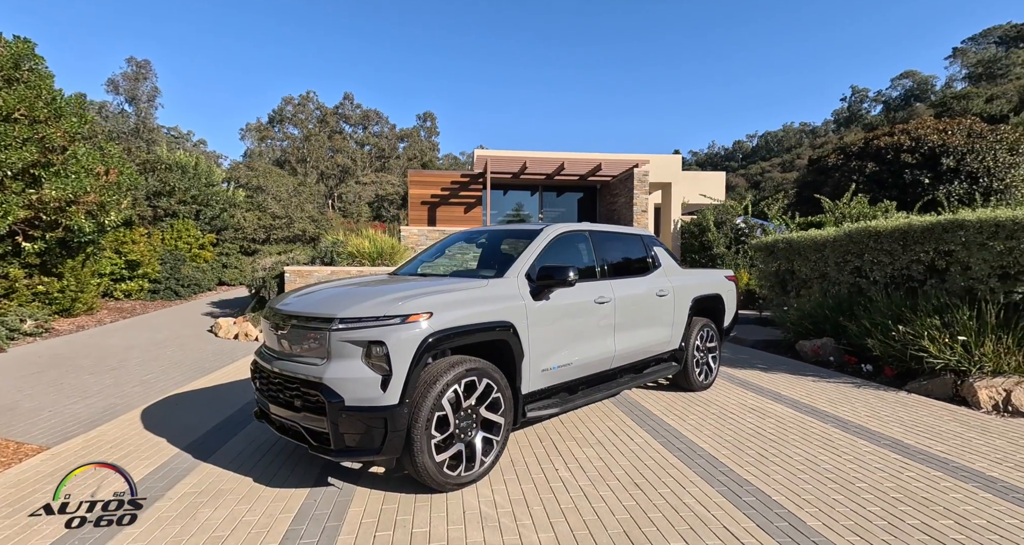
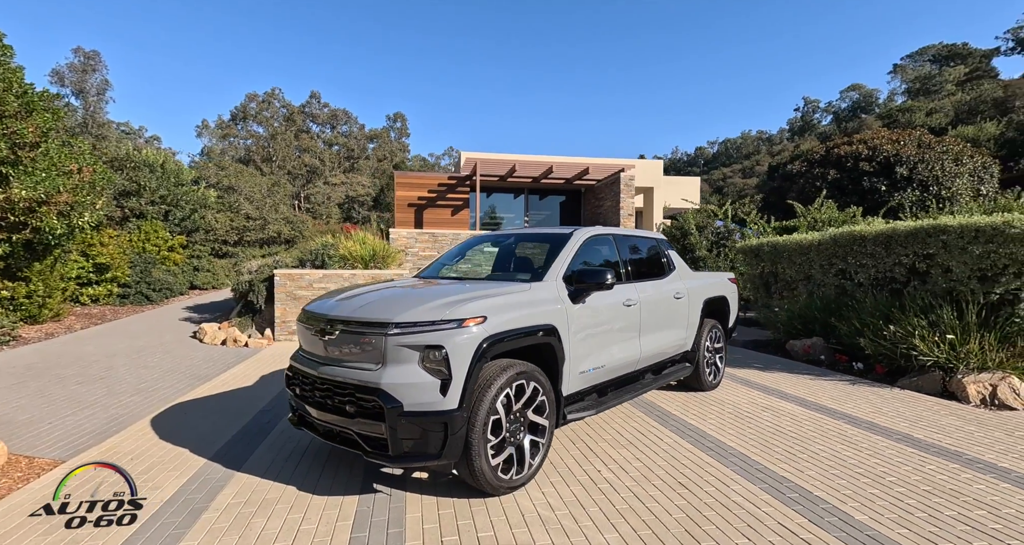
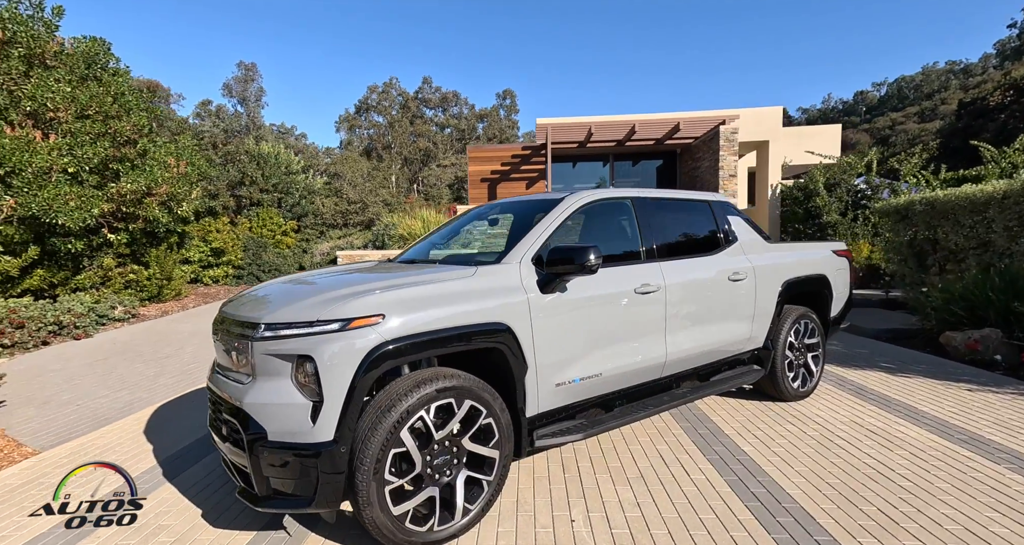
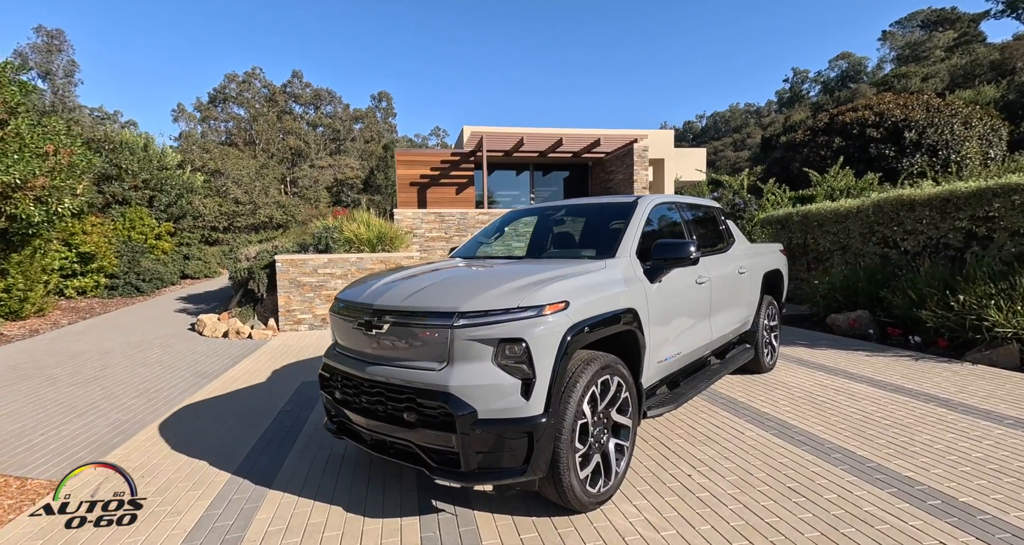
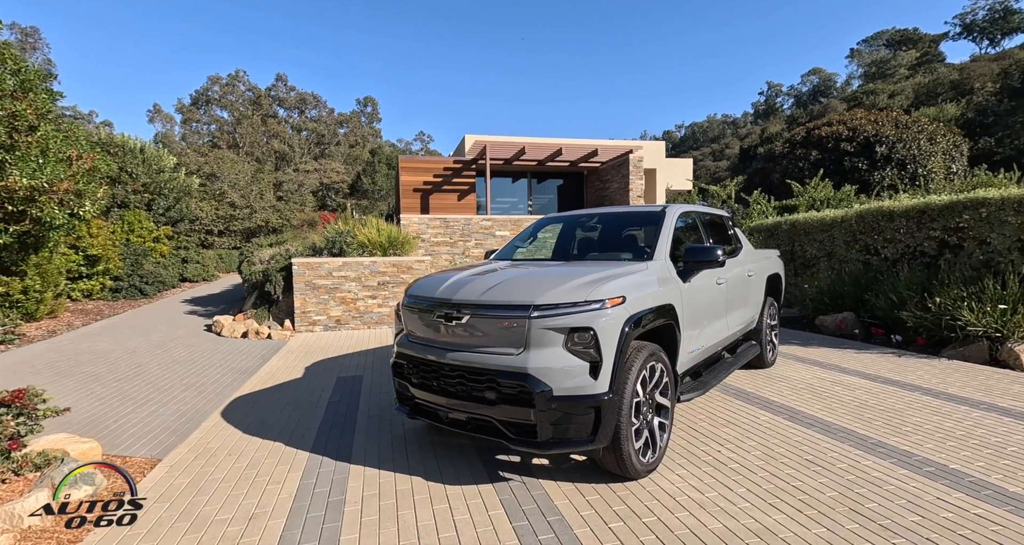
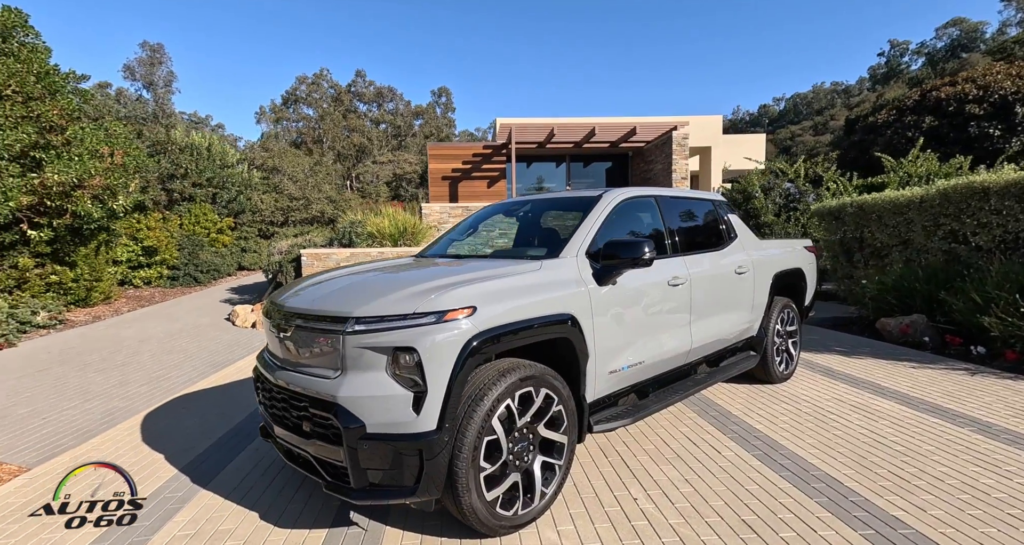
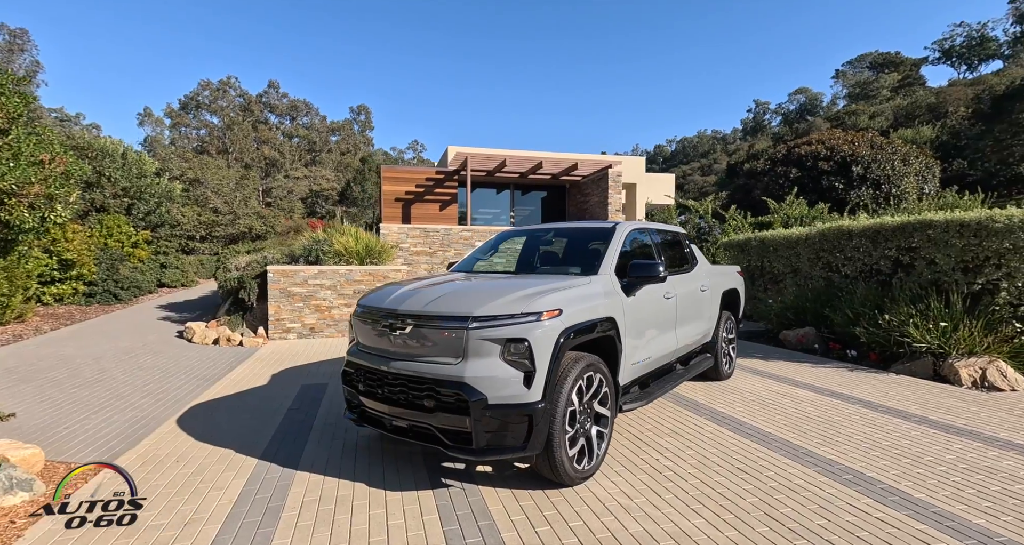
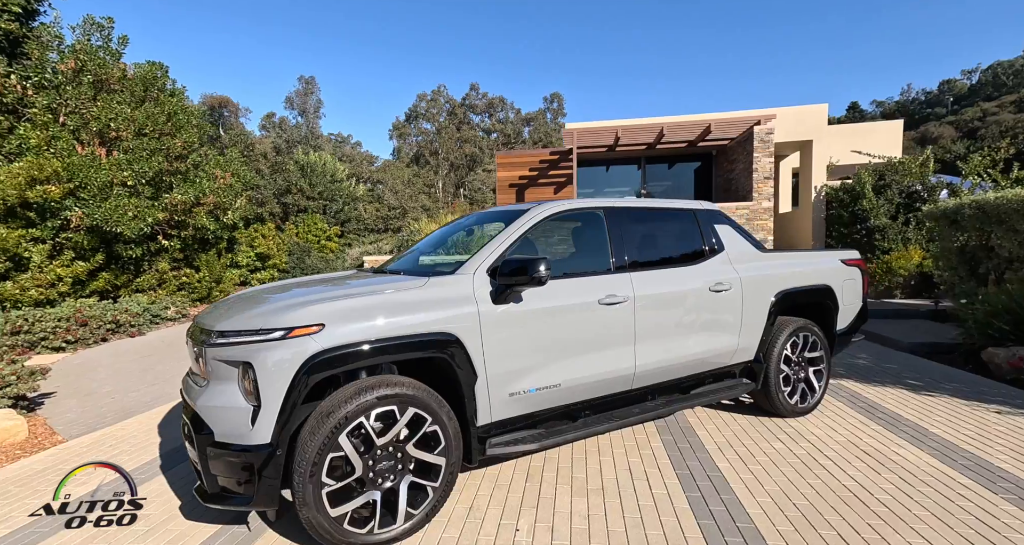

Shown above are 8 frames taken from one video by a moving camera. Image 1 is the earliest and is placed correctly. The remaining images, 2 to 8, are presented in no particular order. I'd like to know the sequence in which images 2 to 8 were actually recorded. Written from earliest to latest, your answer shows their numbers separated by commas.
2, 7, 5, 4, 6, 3, 8
